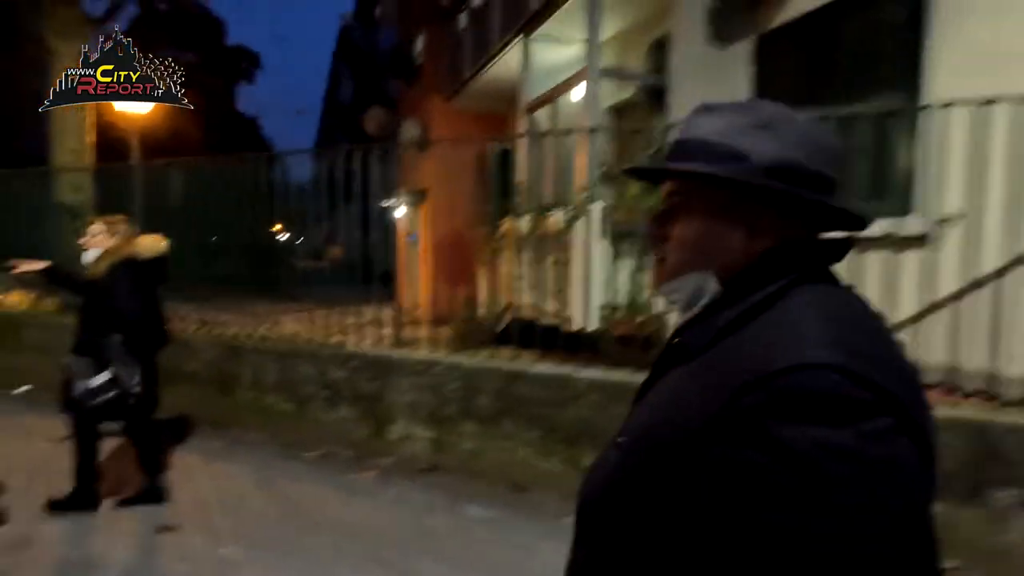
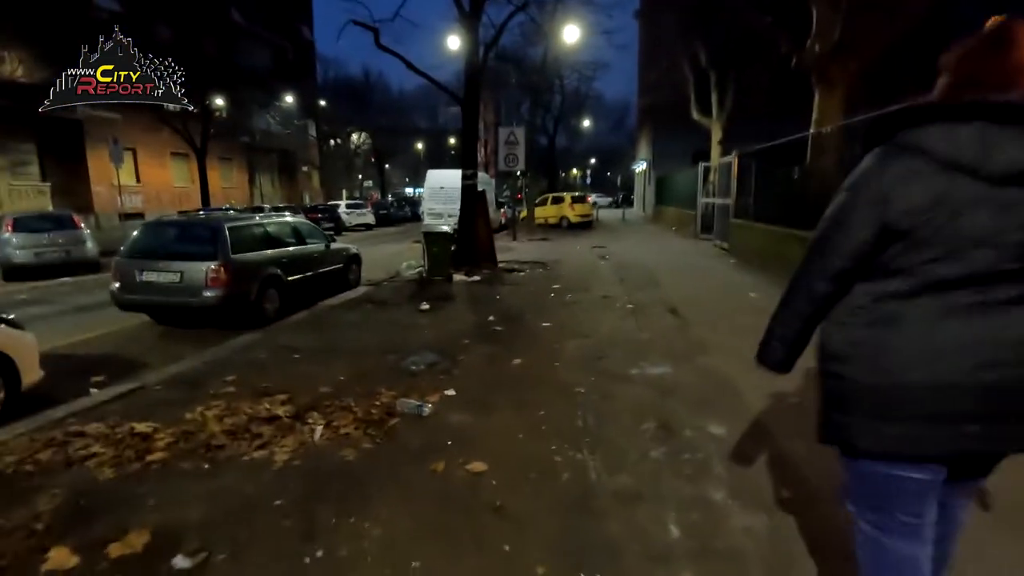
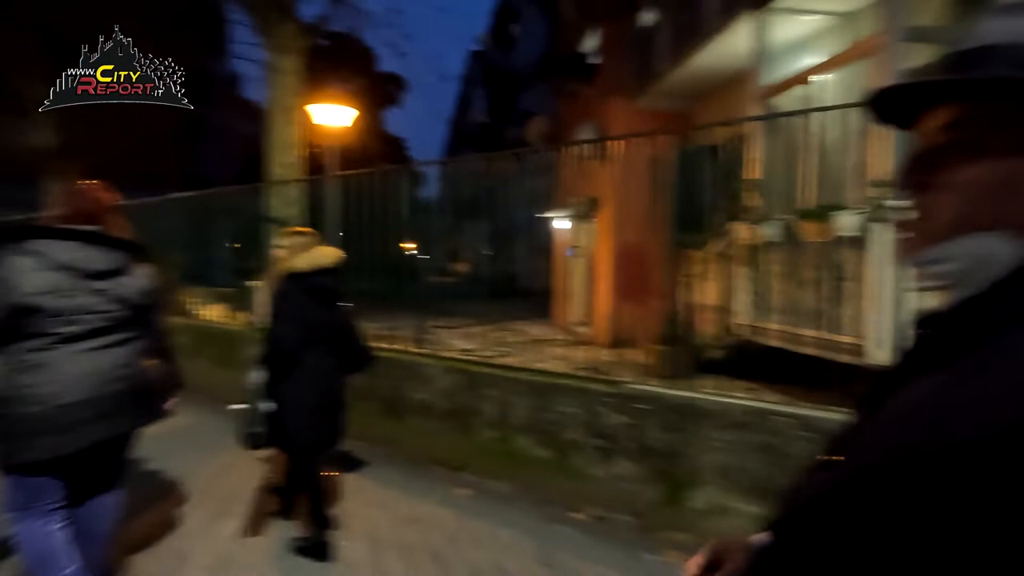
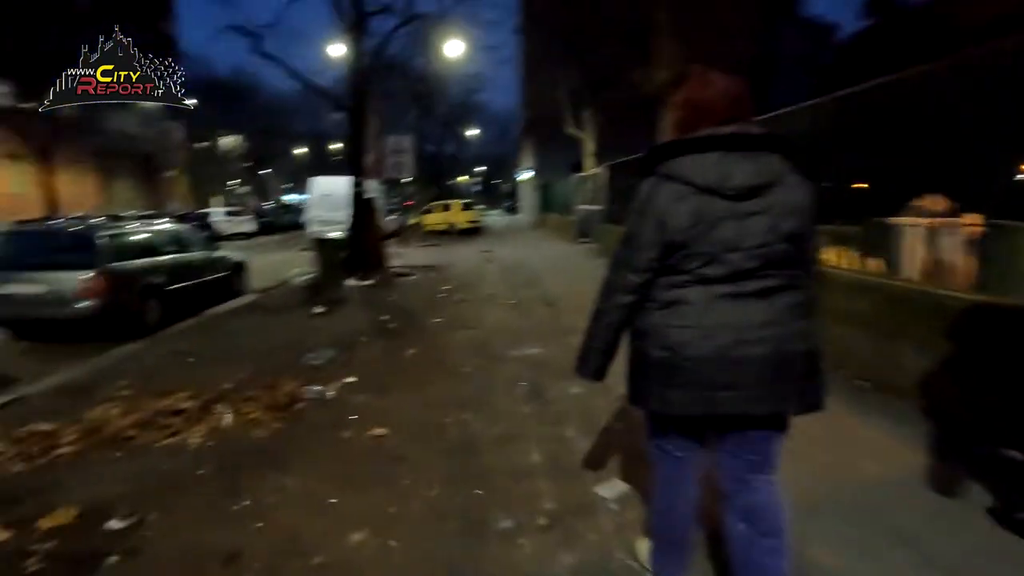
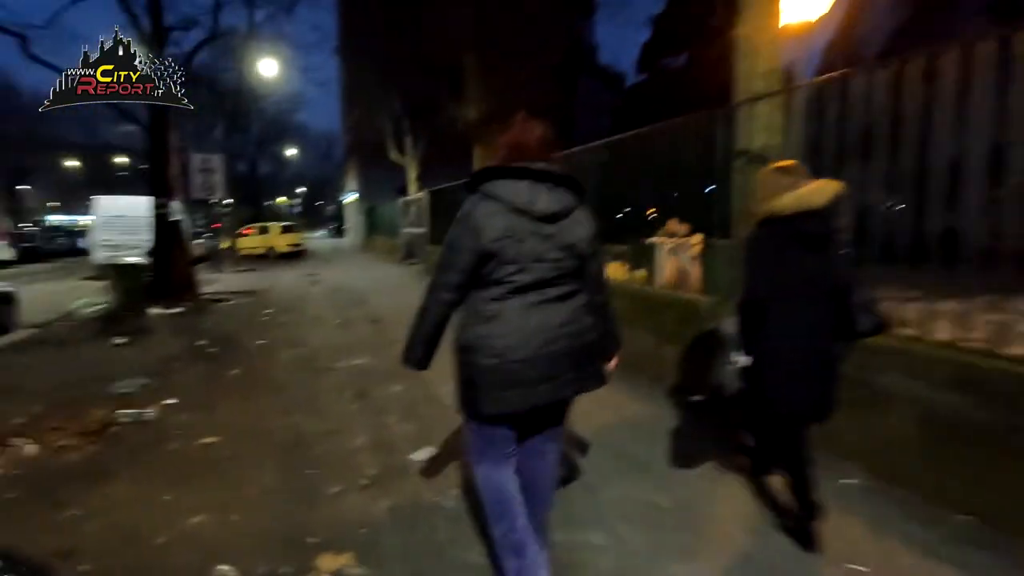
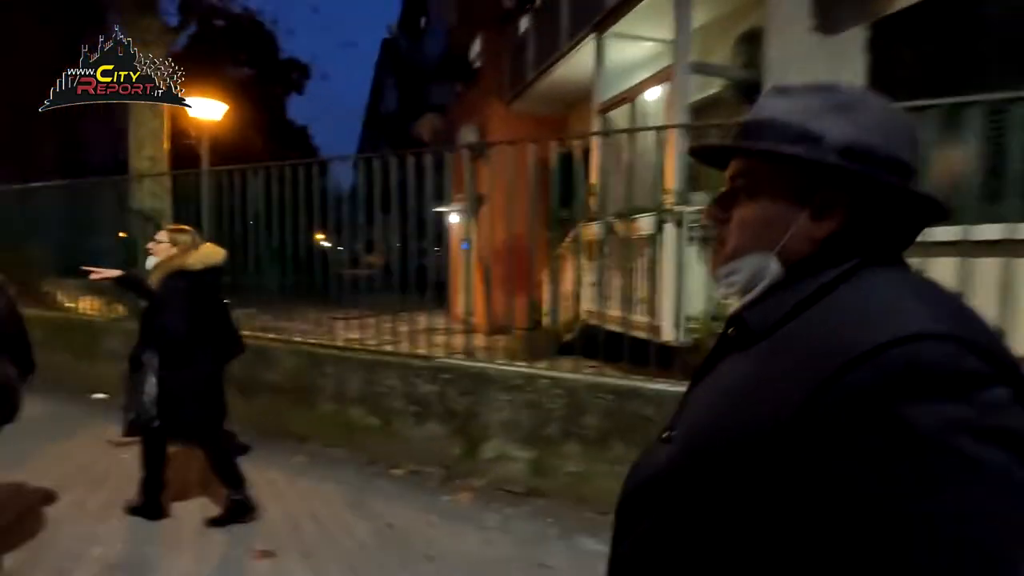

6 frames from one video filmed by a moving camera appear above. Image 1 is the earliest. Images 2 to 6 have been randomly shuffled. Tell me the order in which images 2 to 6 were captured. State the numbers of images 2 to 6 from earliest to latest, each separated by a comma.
6, 3, 5, 4, 2
